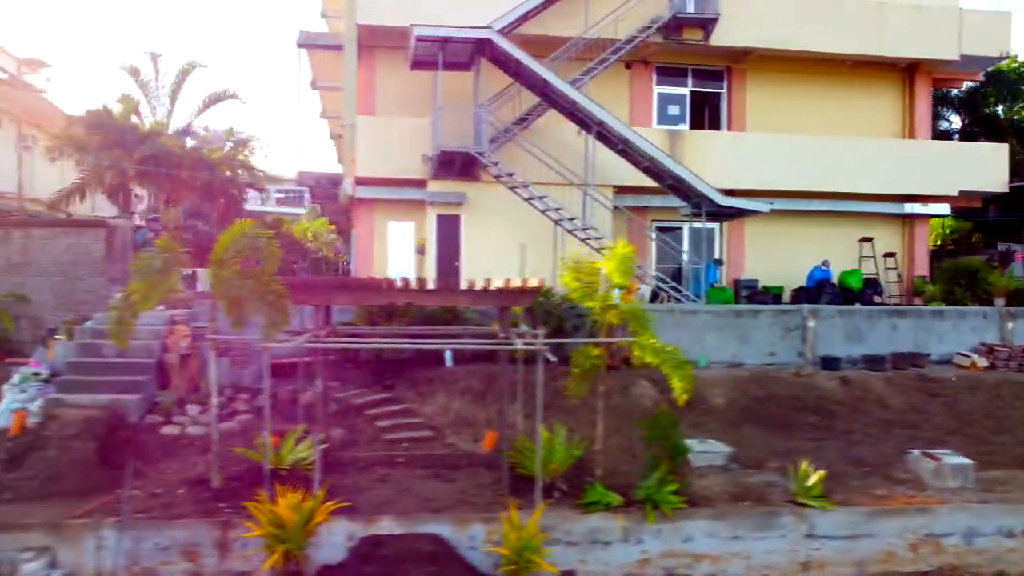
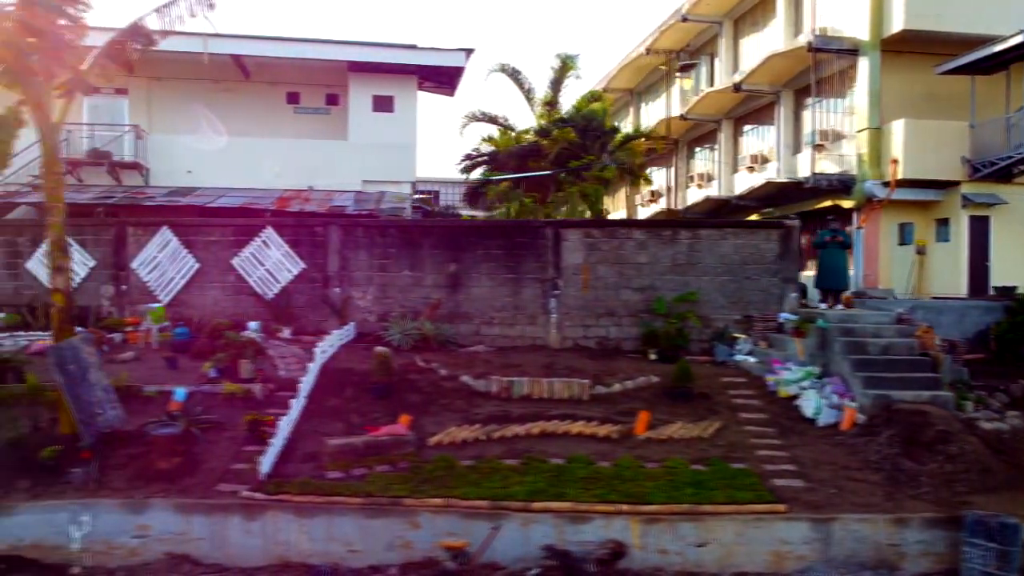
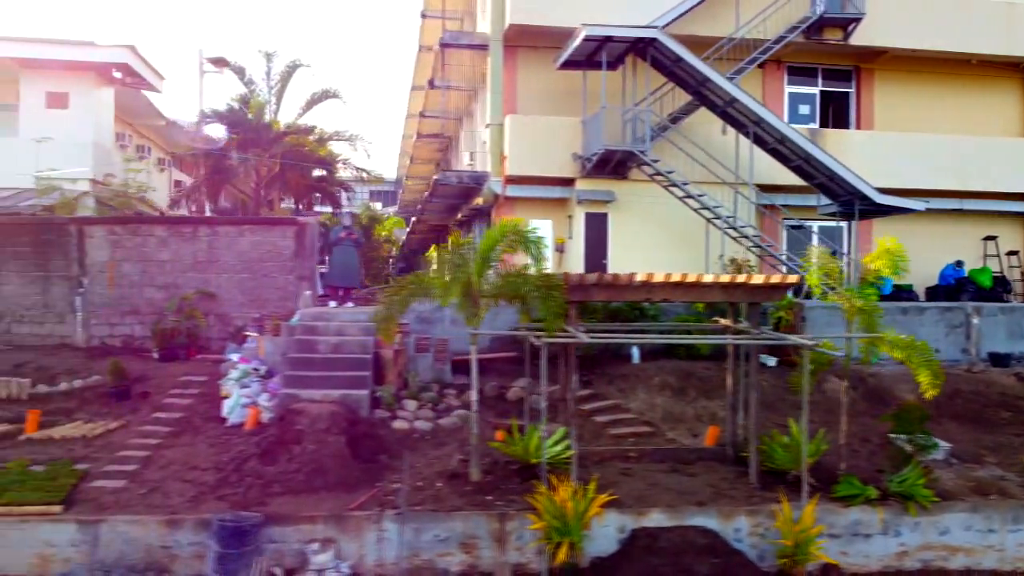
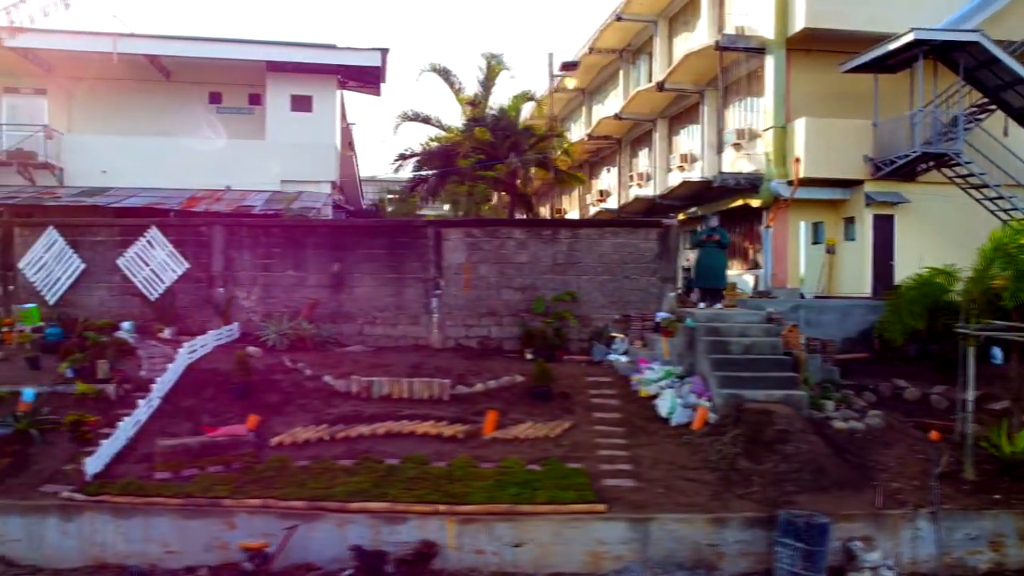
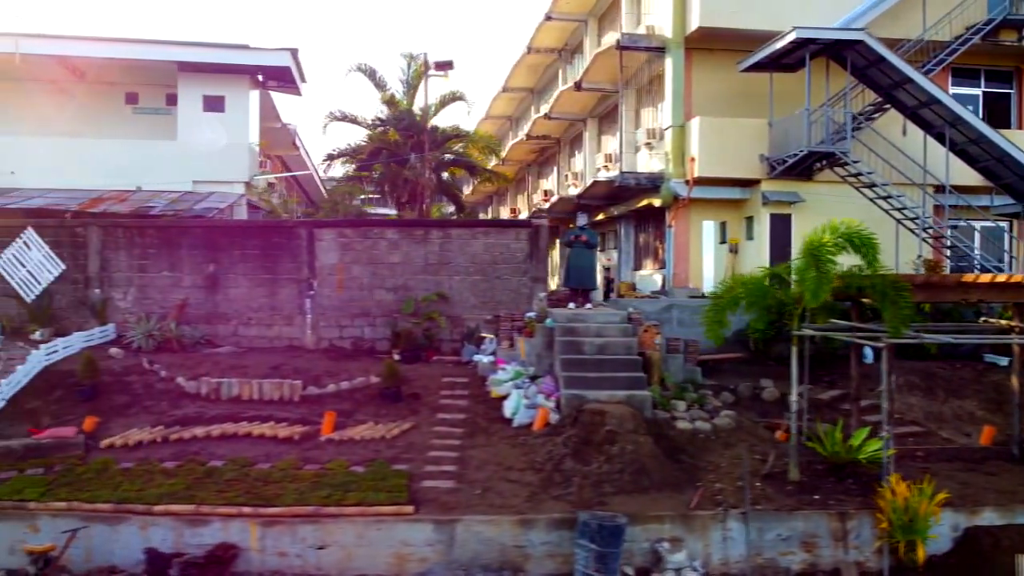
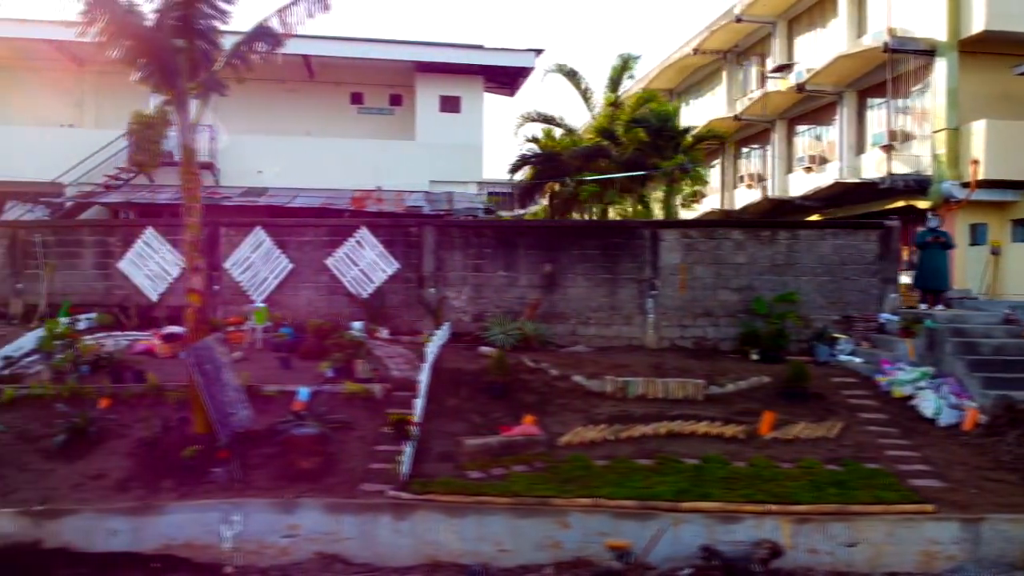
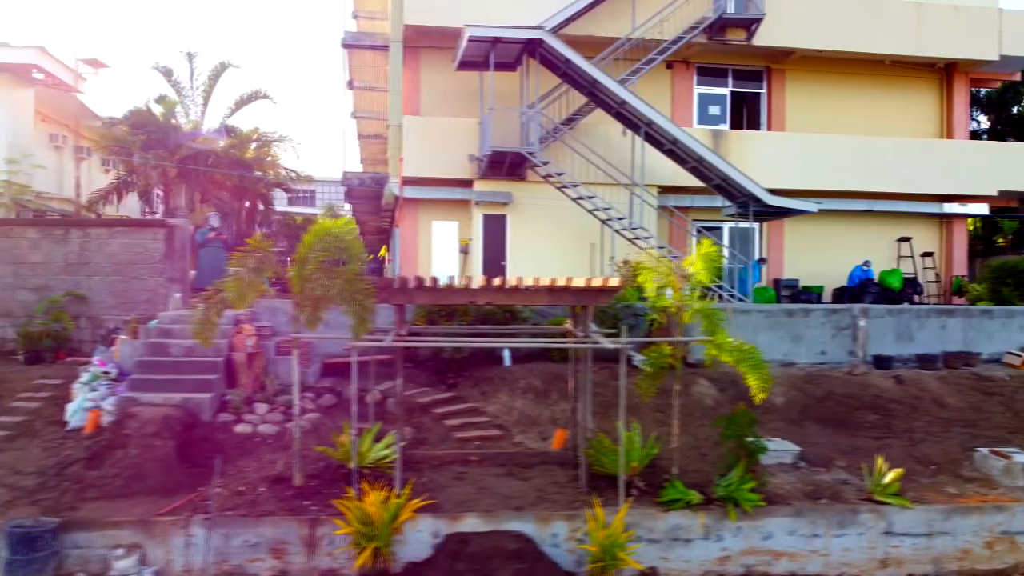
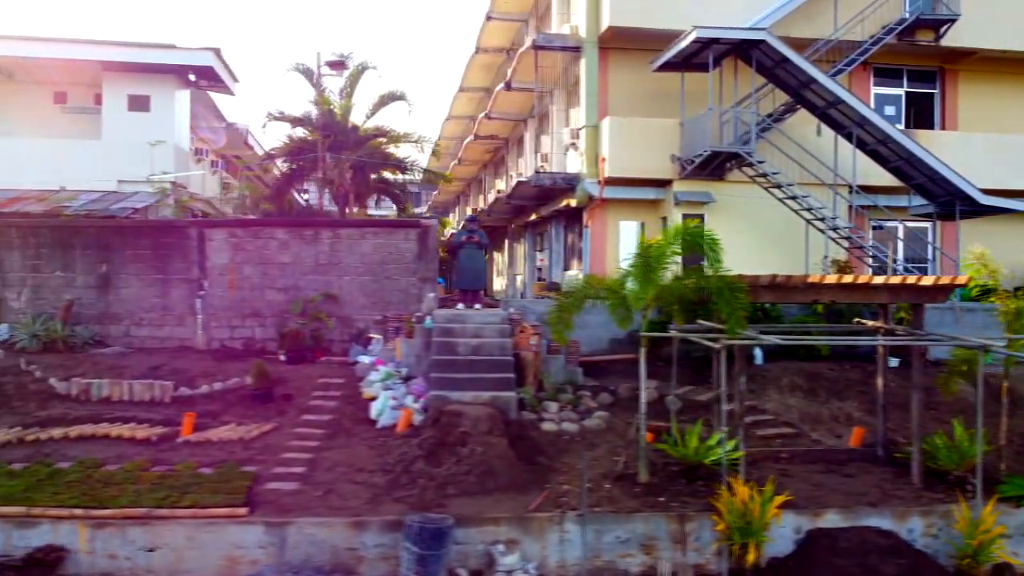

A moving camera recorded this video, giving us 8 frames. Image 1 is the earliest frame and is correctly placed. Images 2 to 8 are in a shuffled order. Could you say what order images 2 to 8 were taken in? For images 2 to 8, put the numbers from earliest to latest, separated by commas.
7, 3, 8, 5, 4, 2, 6
